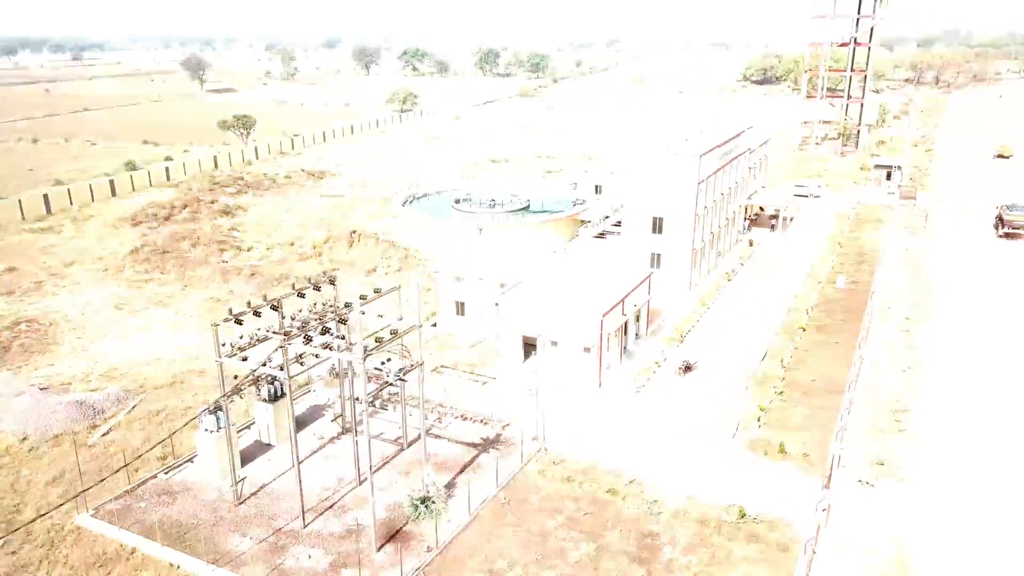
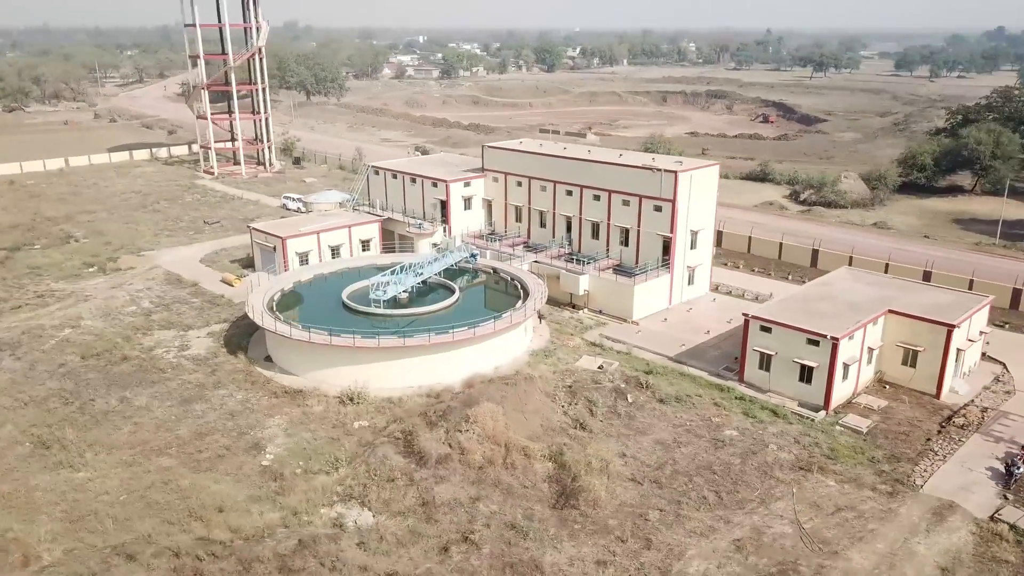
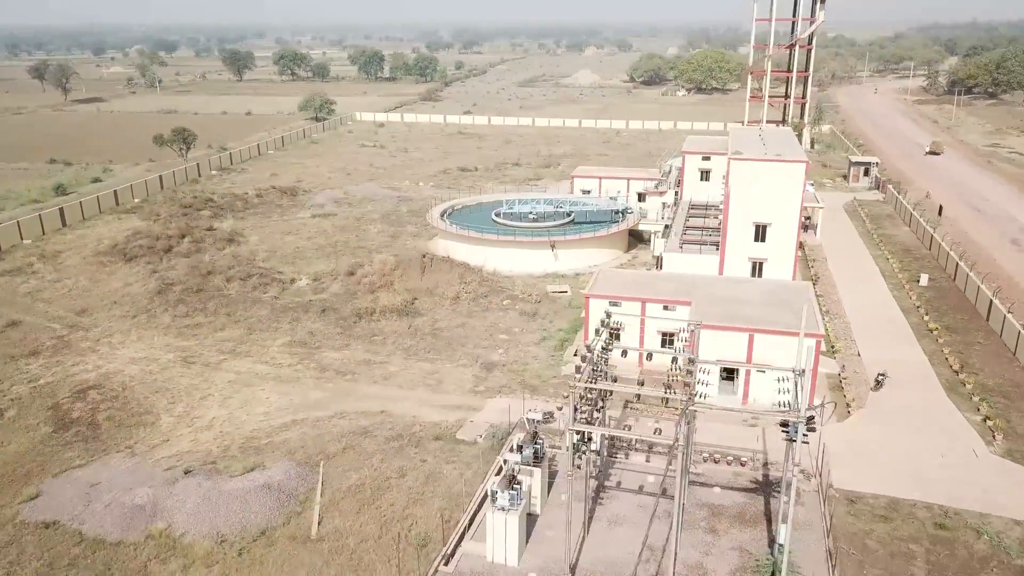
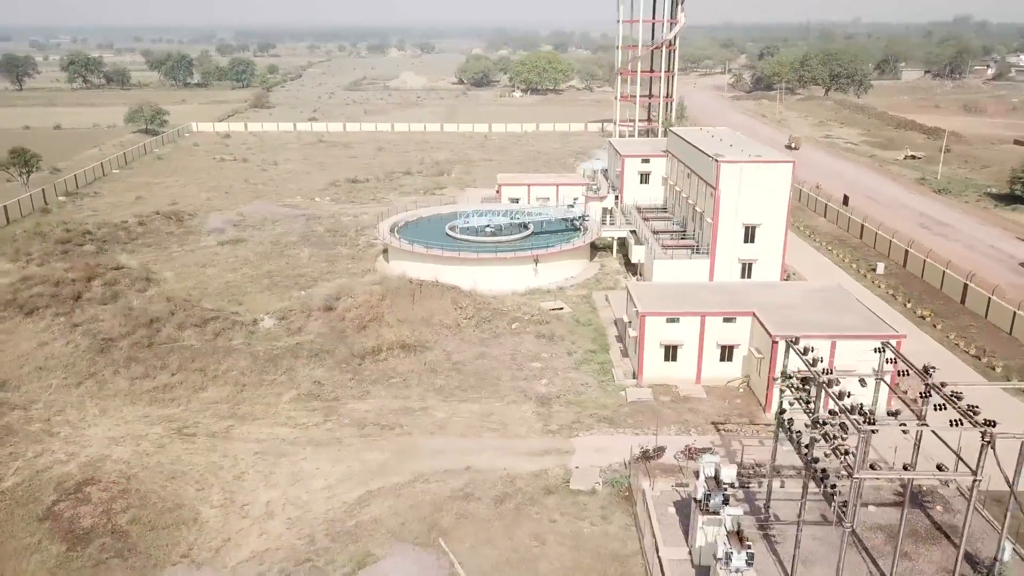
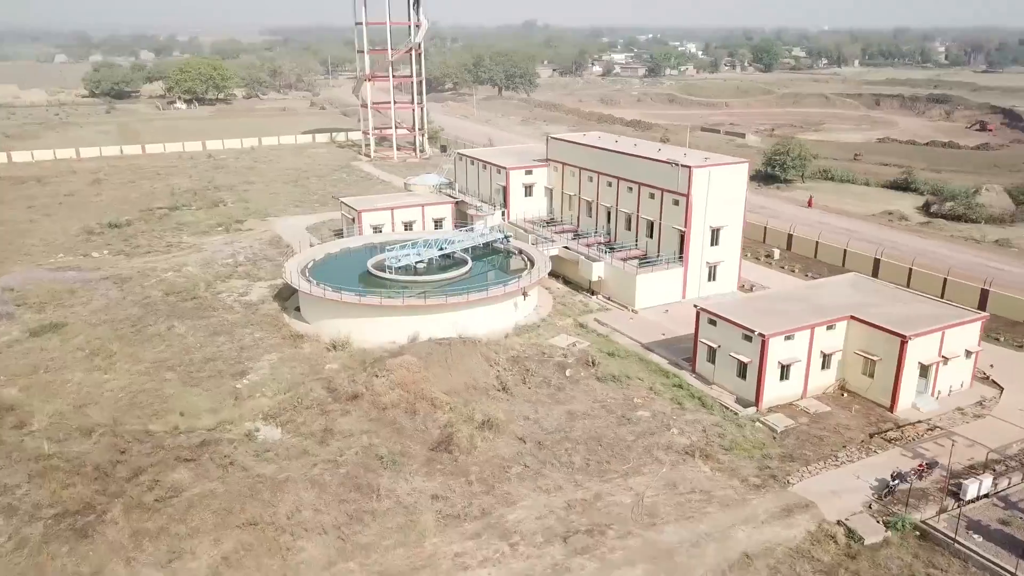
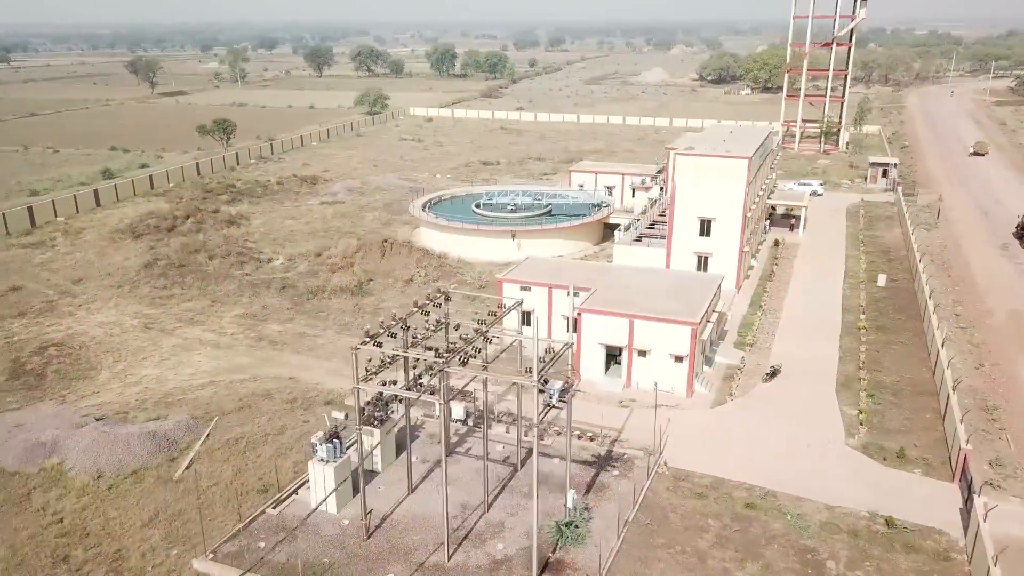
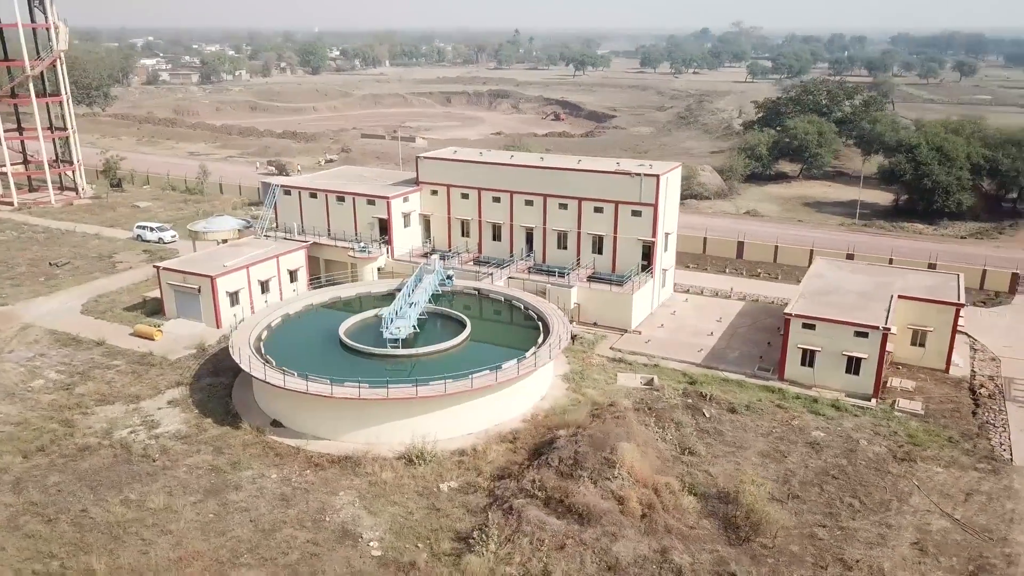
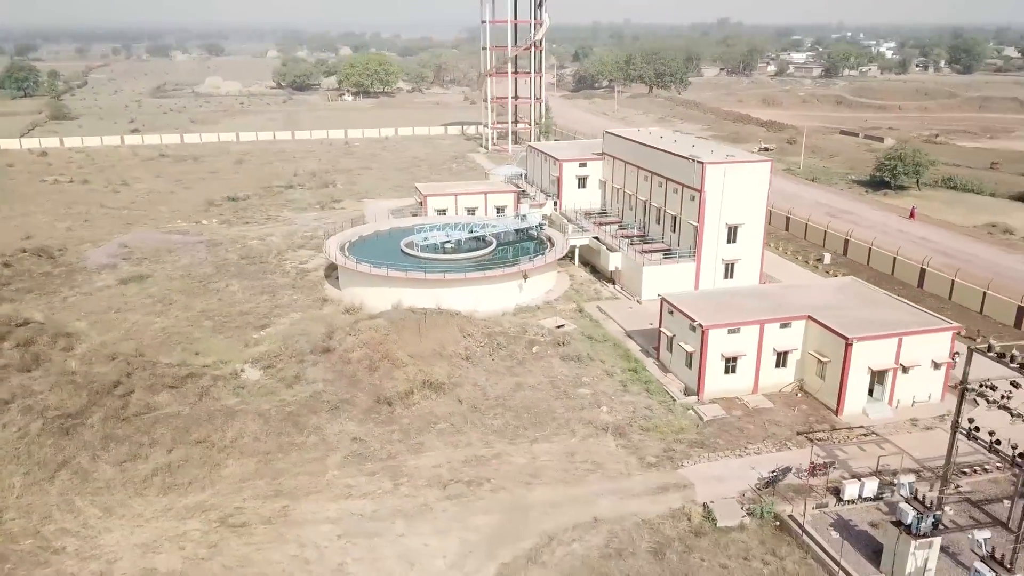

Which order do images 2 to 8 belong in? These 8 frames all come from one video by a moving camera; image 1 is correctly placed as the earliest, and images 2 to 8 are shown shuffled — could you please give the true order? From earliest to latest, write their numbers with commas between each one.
6, 3, 4, 8, 5, 2, 7
